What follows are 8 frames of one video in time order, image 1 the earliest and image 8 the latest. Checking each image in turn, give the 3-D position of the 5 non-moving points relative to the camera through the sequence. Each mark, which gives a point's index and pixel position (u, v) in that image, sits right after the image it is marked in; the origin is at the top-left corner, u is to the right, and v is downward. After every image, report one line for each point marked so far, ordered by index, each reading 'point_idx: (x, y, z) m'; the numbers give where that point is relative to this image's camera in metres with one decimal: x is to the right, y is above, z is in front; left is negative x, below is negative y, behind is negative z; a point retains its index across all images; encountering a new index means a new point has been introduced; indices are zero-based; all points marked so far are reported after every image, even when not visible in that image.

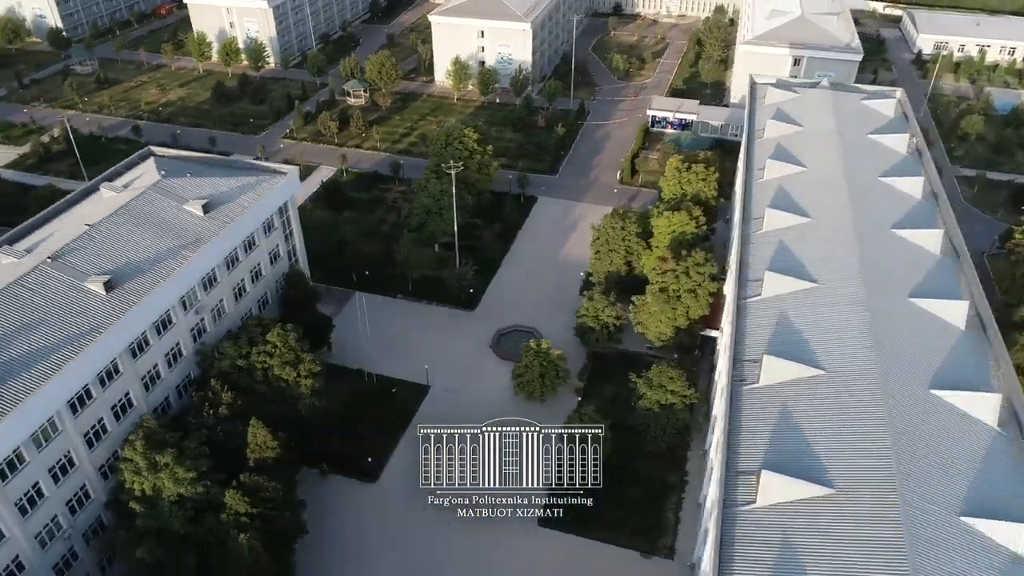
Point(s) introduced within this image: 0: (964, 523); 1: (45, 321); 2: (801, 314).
0: (+9.2, -4.9, +14.0) m
1: (-14.9, -1.1, +20.8) m
2: (+8.4, -0.8, +19.9) m
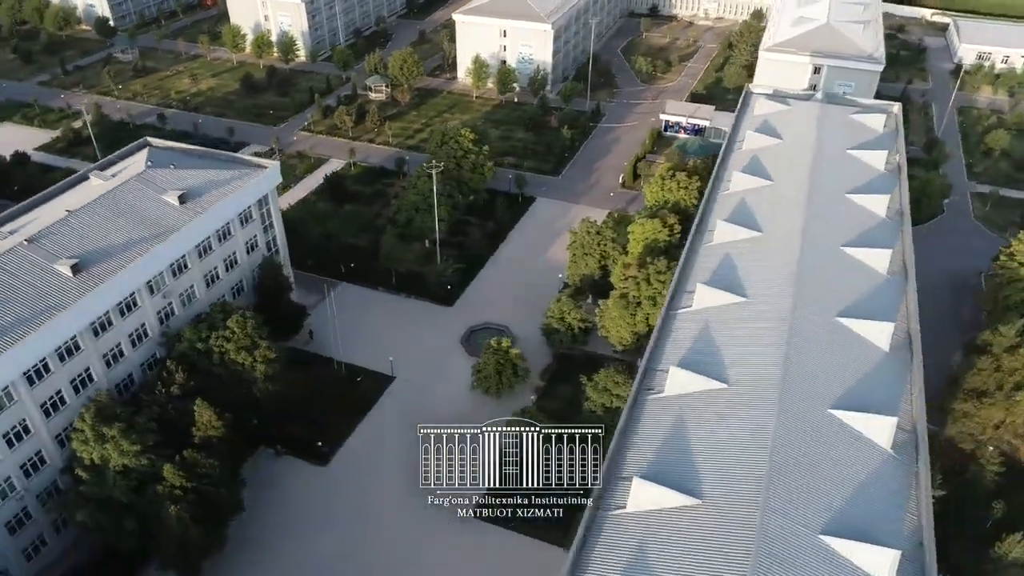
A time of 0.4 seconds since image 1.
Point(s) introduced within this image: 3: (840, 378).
0: (+6.4, -5.4, +14.1) m
1: (-17.0, -0.3, +22.5) m
2: (+6.2, -1.3, +20.0) m
3: (+8.8, -2.4, +18.4) m
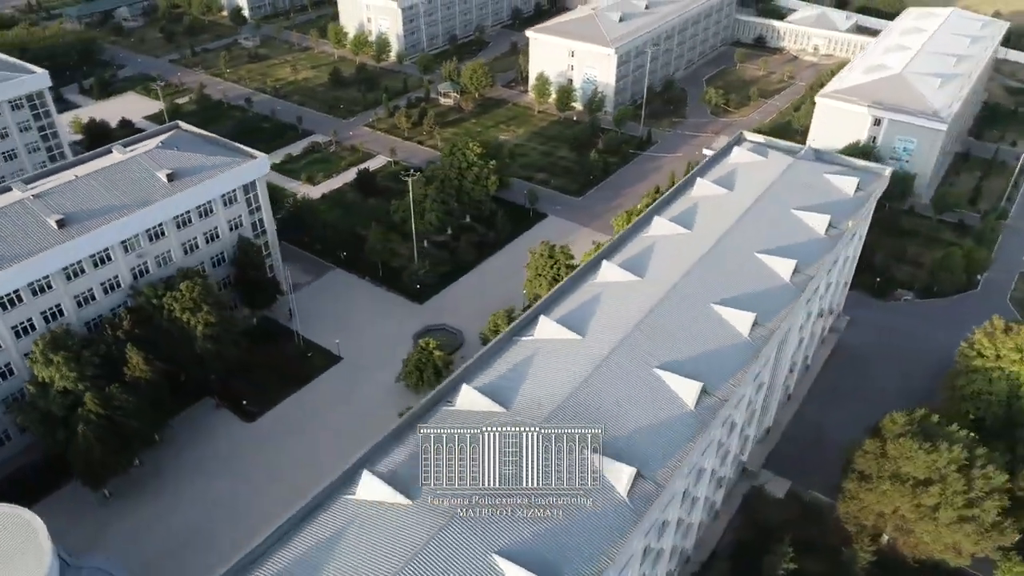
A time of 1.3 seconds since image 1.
0: (-0.5, -6.2, +15.3) m
1: (-20.9, +2.0, +27.8) m
2: (+1.0, -2.3, +21.2) m
3: (+3.1, -3.8, +19.0) m
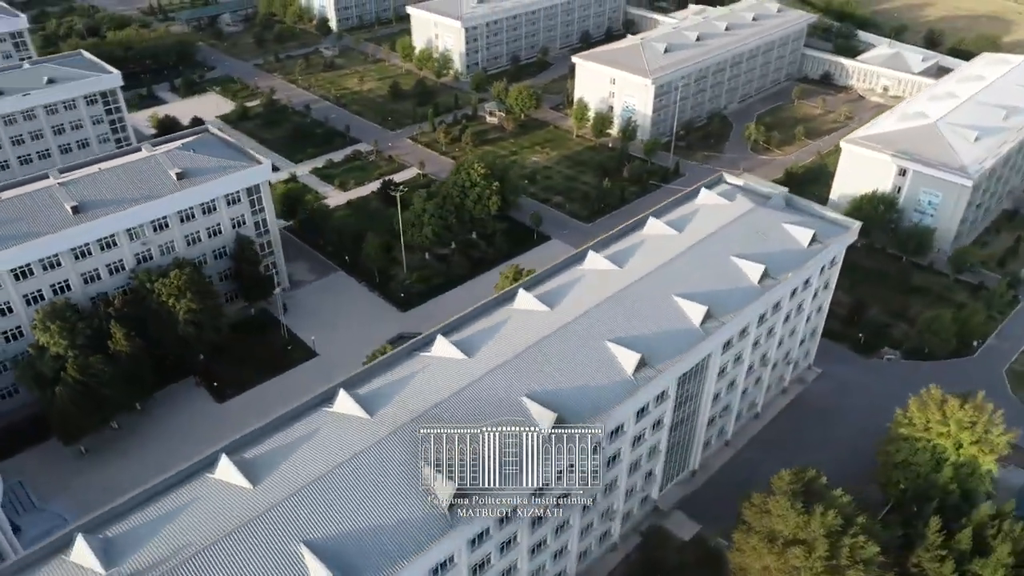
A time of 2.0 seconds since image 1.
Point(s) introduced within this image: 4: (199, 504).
0: (-5.5, -6.6, +17.1) m
1: (-23.2, +3.3, +32.3) m
2: (-2.9, -3.0, +22.8) m
3: (-1.3, -4.6, +20.4) m
4: (-8.6, -6.0, +18.6) m
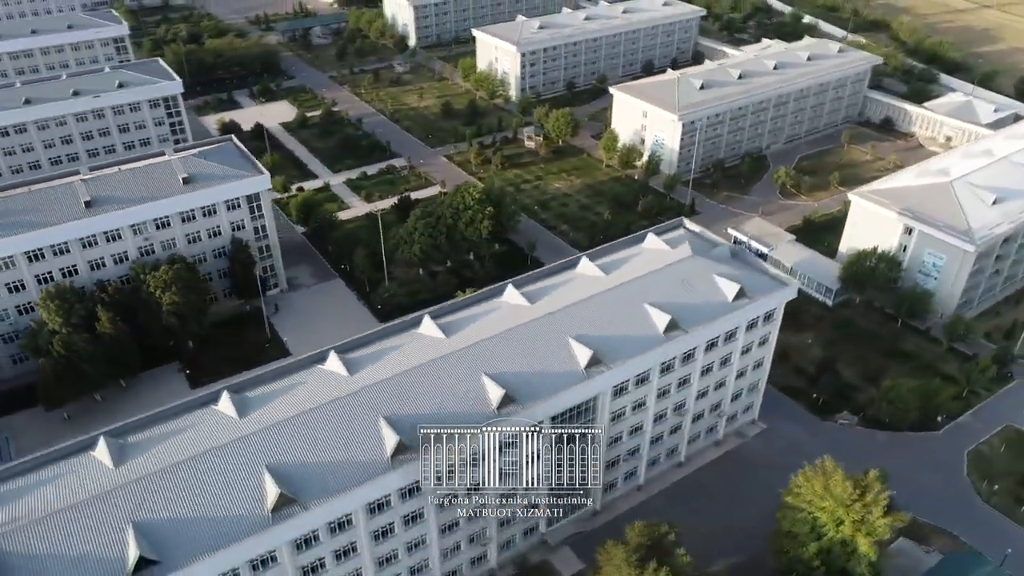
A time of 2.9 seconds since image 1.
0: (-11.3, -6.8, +19.7) m
1: (-25.6, +4.4, +37.3) m
2: (-7.6, -3.6, +24.9) m
3: (-6.5, -5.4, +22.3) m
4: (-14.1, -5.9, +21.5) m
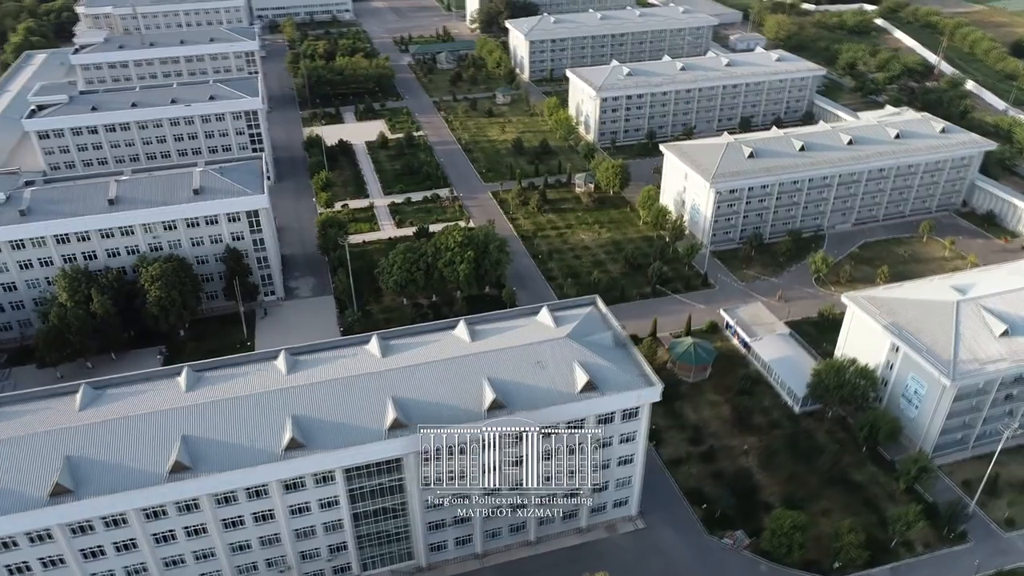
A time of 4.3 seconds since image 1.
0: (-20.7, -6.8, +24.0) m
1: (-28.6, +5.7, +44.6) m
2: (-15.3, -4.5, +28.3) m
3: (-15.2, -6.2, +25.5) m
4: (-22.7, -5.5, +26.5) m
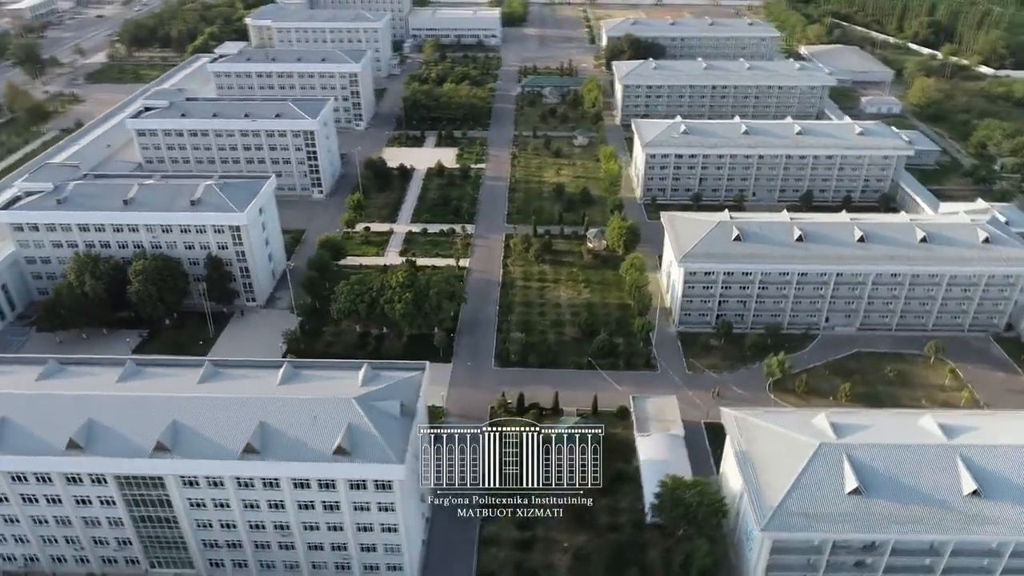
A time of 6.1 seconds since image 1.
0: (-32.3, -5.7, +31.9) m
1: (-32.8, +7.0, +53.8) m
2: (-25.8, -4.5, +34.8) m
3: (-26.6, -6.2, +32.0) m
4: (-33.5, -4.3, +34.8) m
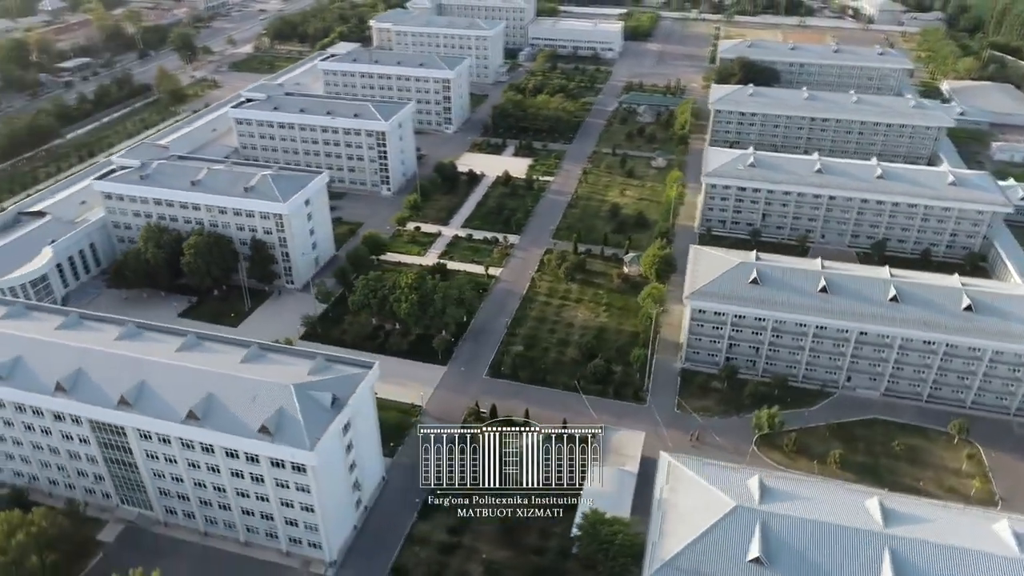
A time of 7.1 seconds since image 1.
0: (-35.9, -2.4, +39.5) m
1: (-30.7, +9.8, +61.1) m
2: (-28.8, -2.1, +41.1) m
3: (-30.4, -3.5, +38.5) m
4: (-36.3, -0.9, +42.6) m
